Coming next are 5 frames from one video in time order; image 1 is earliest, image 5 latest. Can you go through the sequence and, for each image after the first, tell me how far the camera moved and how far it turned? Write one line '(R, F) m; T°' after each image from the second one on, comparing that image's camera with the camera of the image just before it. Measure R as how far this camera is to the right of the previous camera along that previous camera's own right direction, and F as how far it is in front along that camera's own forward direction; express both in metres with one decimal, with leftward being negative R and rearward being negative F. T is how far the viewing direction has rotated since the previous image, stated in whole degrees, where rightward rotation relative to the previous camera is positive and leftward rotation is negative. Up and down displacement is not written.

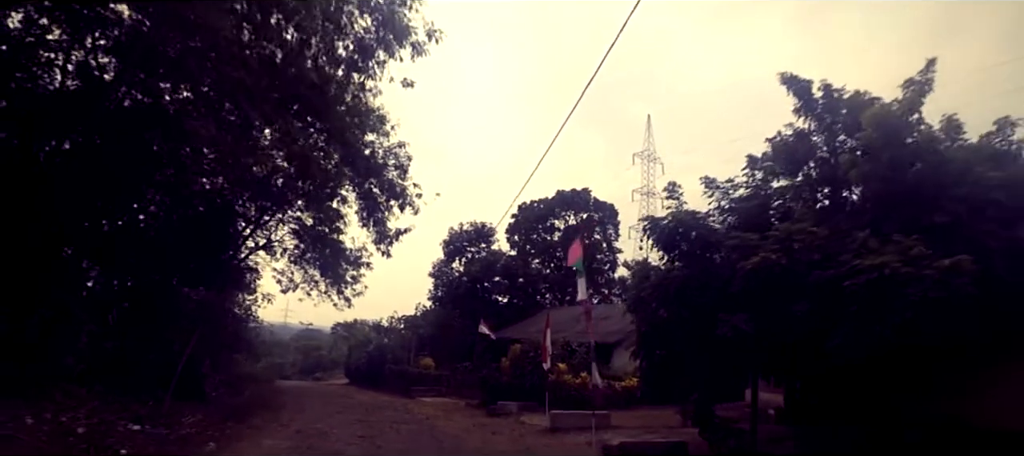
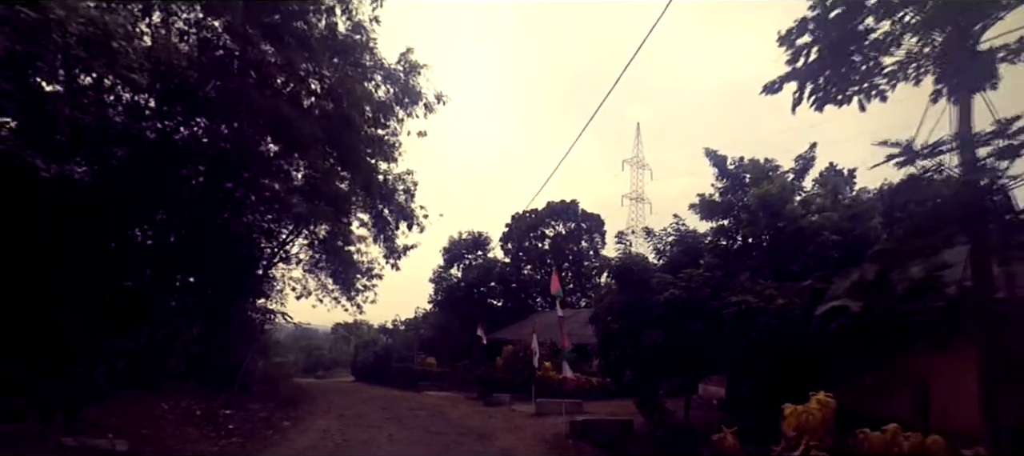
(0.0, -4.7) m; 0°
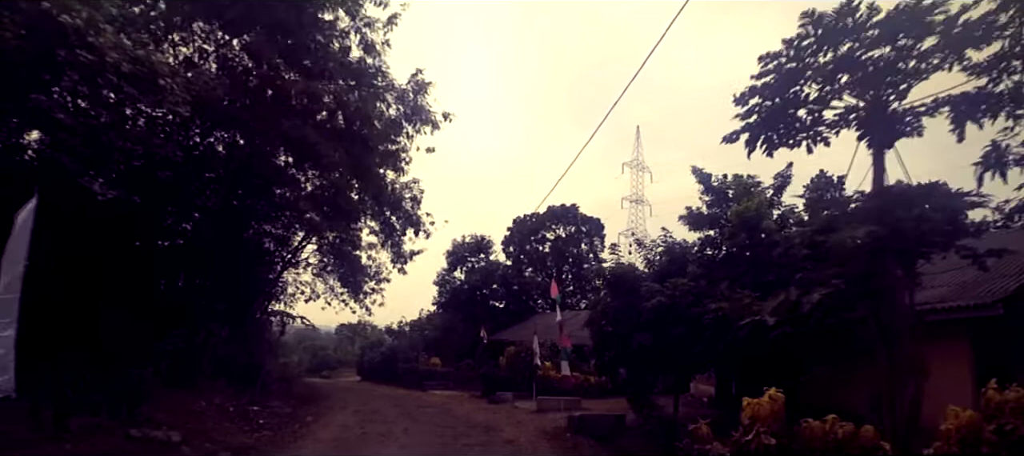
(0.0, -1.7) m; 0°
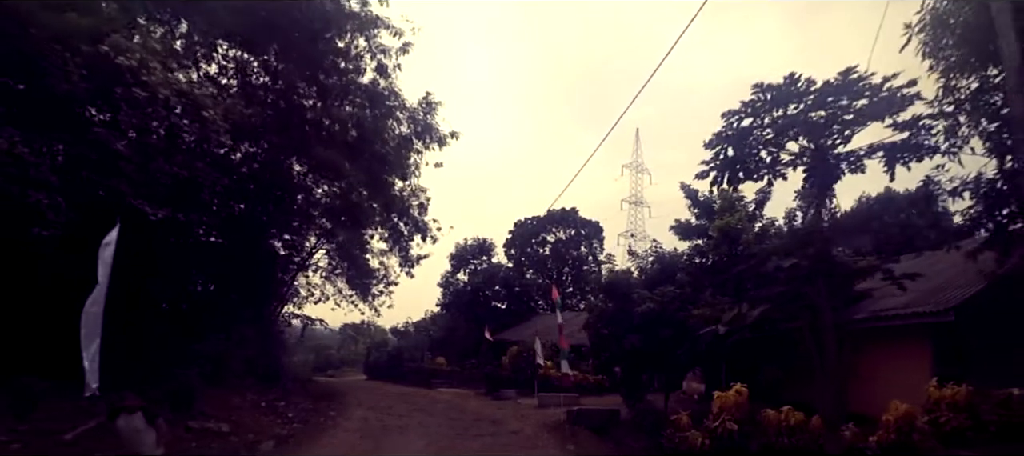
(-0.1, -1.9) m; 0°
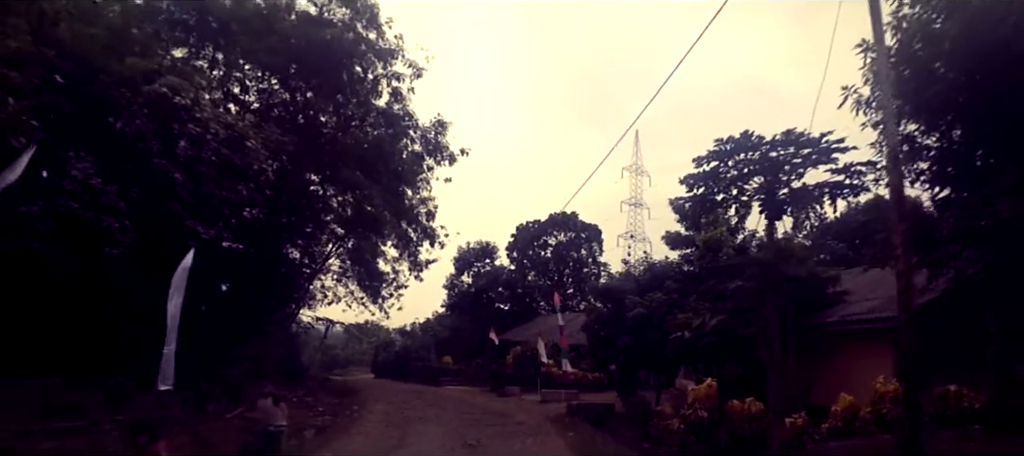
(-0.1, -2.3) m; 0°
